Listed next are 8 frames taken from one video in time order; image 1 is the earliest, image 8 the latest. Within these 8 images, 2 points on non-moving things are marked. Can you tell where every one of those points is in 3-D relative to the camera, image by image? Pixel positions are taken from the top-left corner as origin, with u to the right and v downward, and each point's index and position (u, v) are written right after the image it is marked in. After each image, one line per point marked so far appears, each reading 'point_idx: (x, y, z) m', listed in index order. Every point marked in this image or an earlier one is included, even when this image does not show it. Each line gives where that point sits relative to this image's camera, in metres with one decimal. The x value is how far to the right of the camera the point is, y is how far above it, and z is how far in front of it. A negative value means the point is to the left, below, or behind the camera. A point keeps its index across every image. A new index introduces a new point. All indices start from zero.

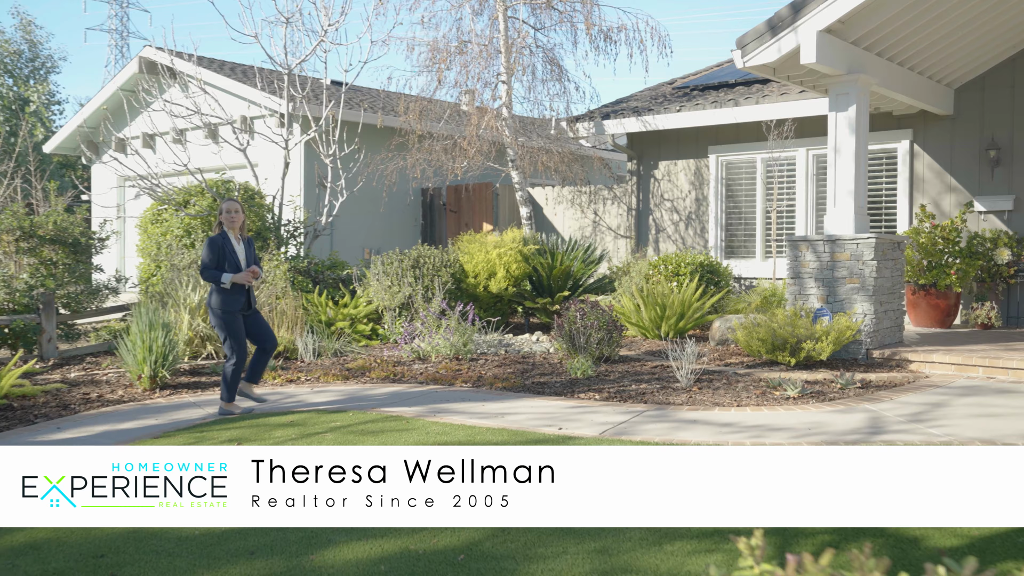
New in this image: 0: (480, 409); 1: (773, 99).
0: (-0.2, -0.8, +6.6) m
1: (+3.2, +2.3, +11.5) m
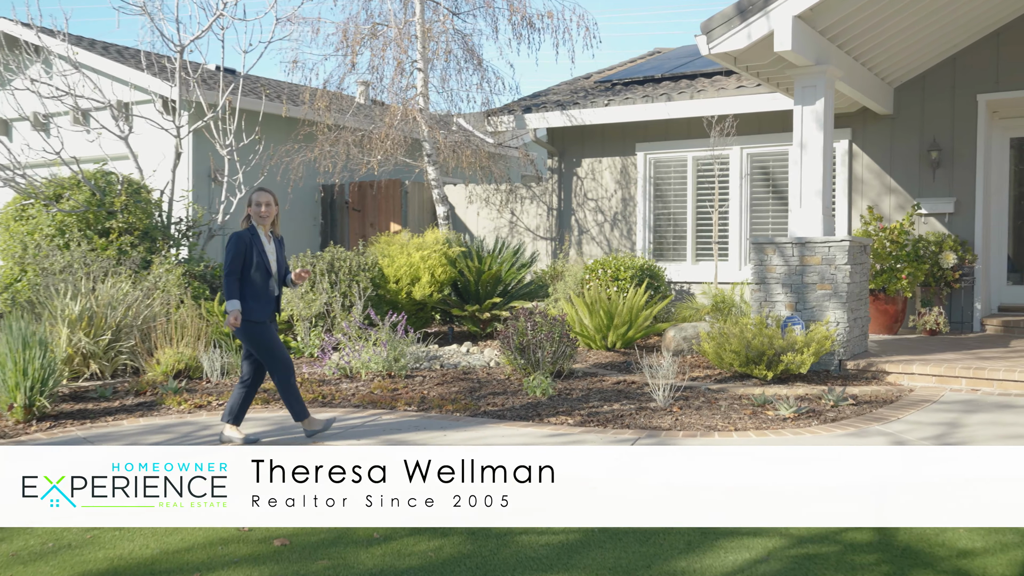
0: (-0.4, -0.9, +5.6) m
1: (+2.3, +2.2, +10.9) m
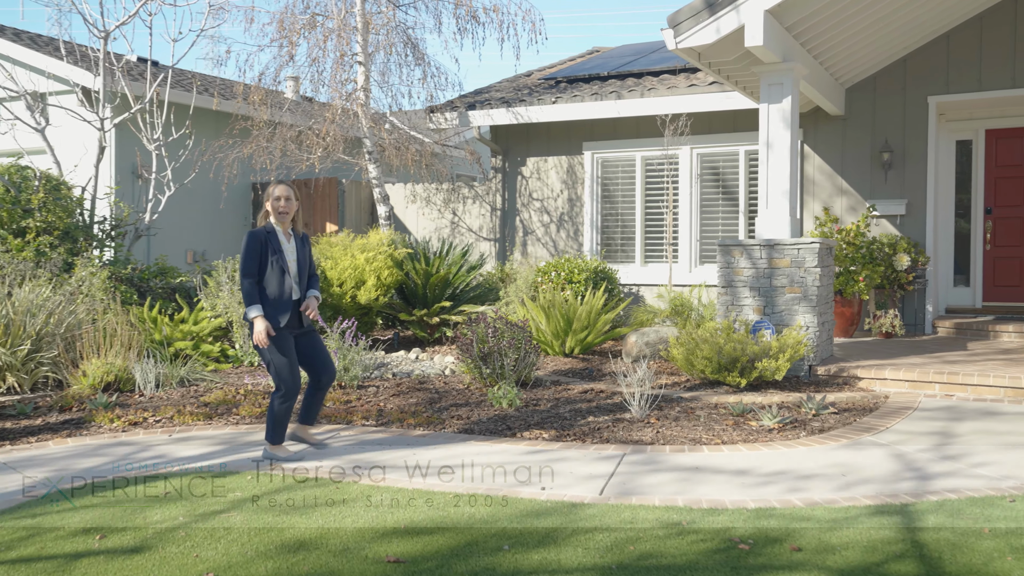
0: (-0.5, -0.9, +5.1) m
1: (+1.7, +2.2, +10.7) m
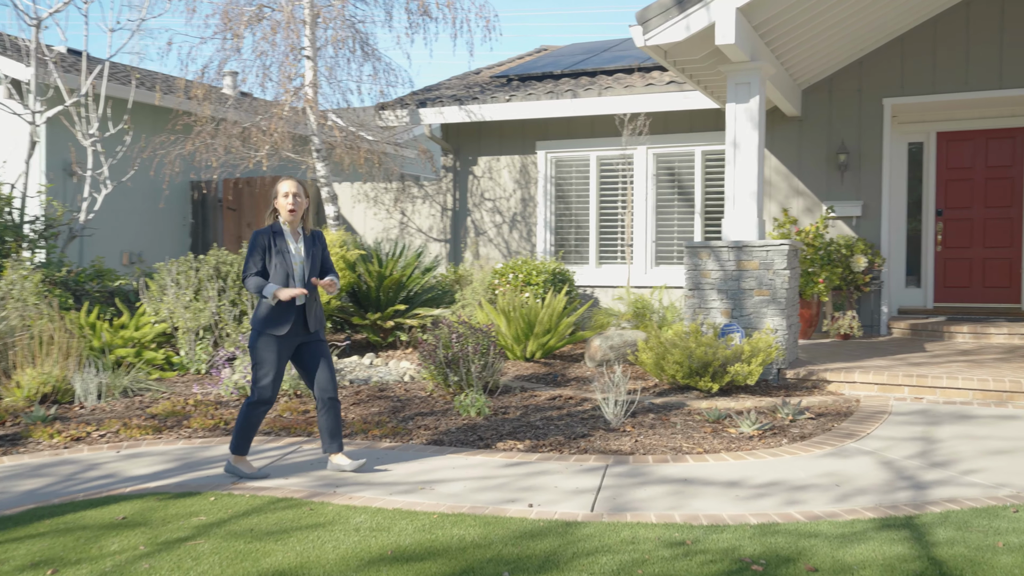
0: (-0.6, -1.0, +4.8) m
1: (+1.2, +2.2, +10.5) m
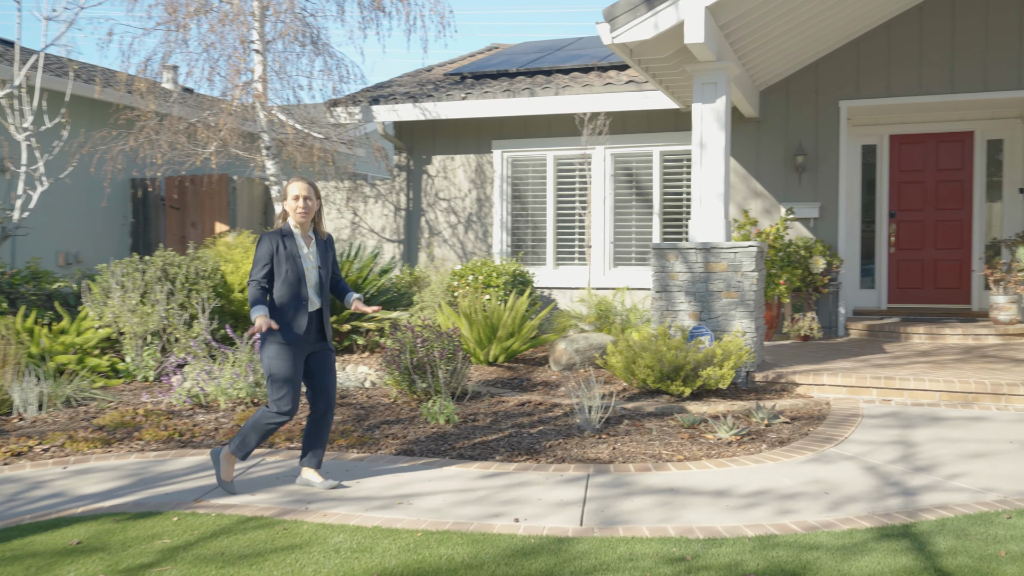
0: (-0.7, -1.0, +4.6) m
1: (+0.7, +2.2, +10.4) m
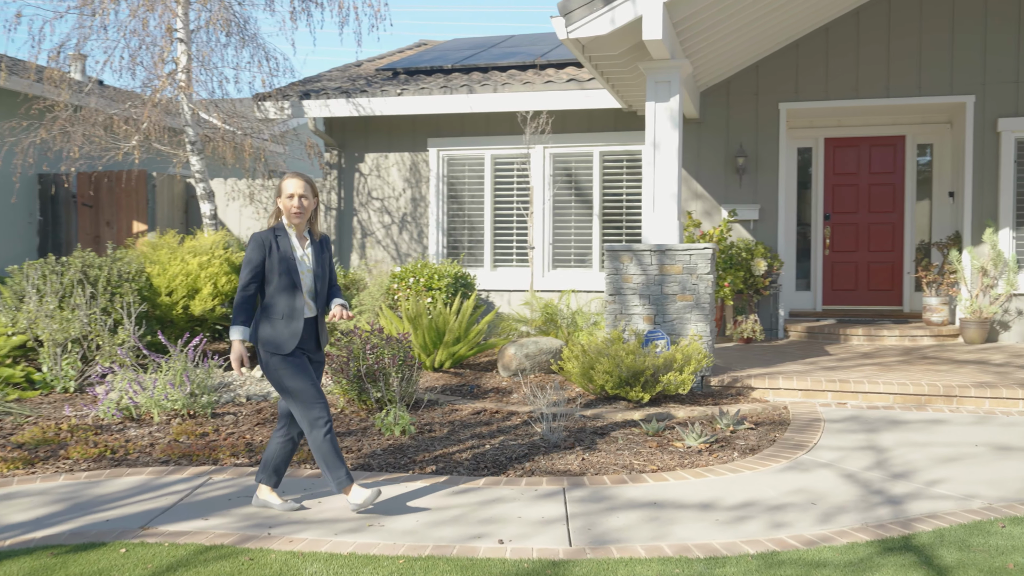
0: (-0.8, -1.0, +4.3) m
1: (0.0, +2.2, +10.2) m
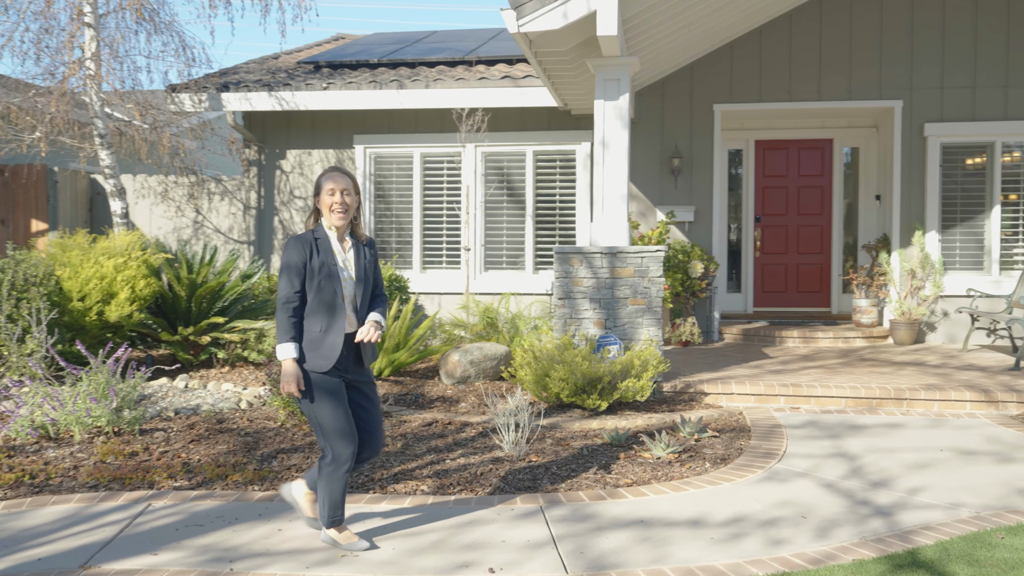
0: (-0.9, -1.0, +3.9) m
1: (-0.7, +2.1, +9.8) m
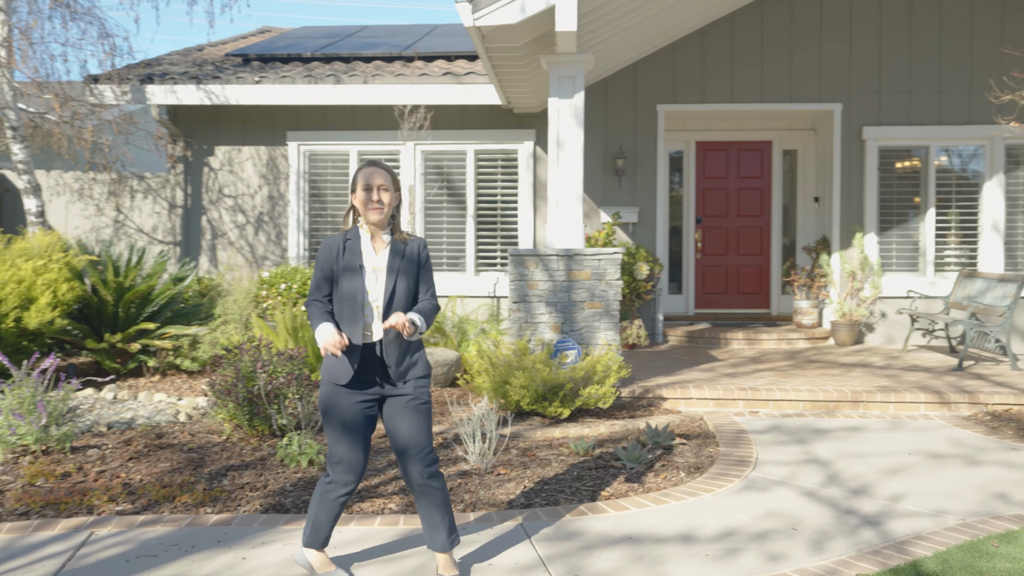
0: (-0.9, -1.0, +3.5) m
1: (-1.3, +2.1, +9.5) m
